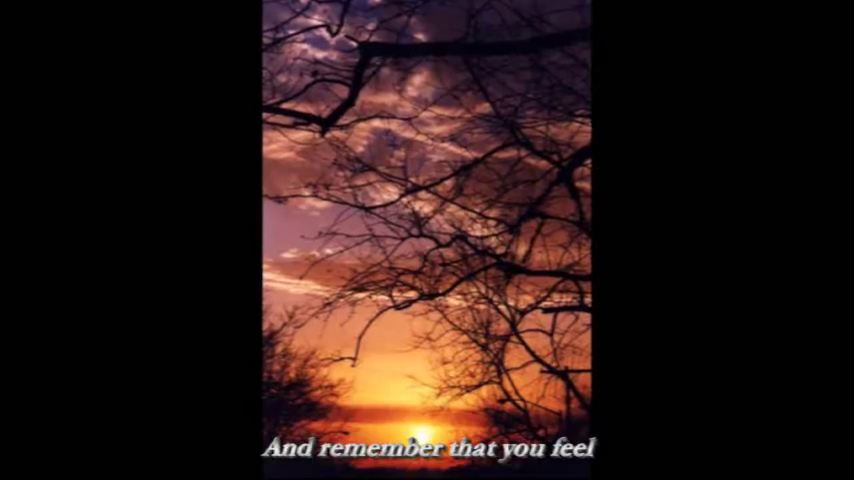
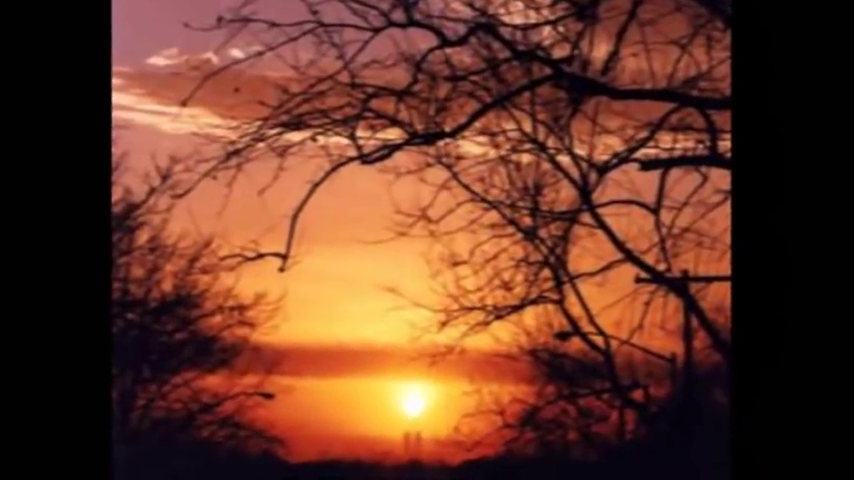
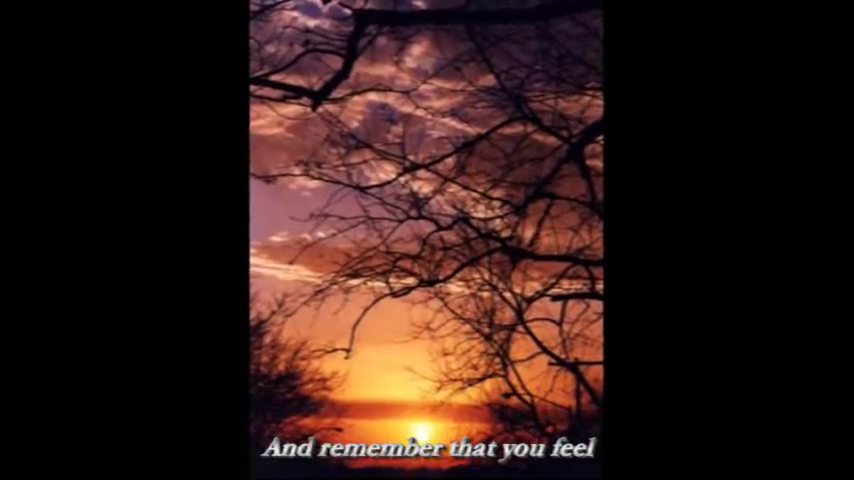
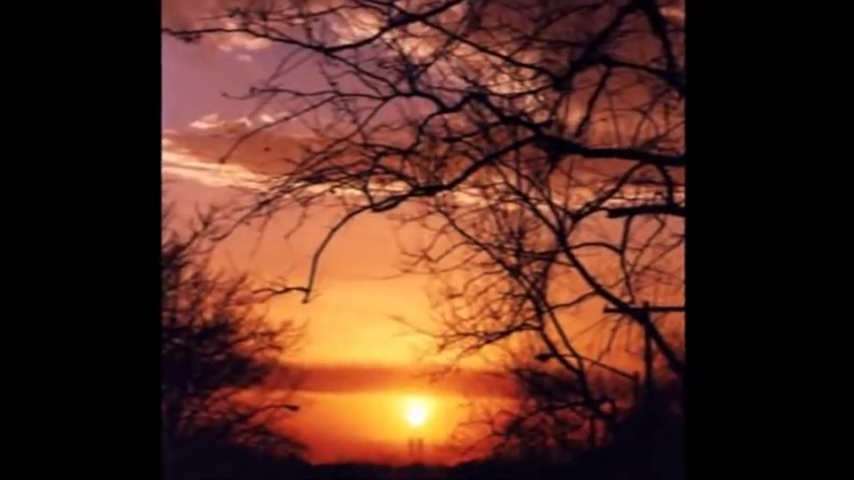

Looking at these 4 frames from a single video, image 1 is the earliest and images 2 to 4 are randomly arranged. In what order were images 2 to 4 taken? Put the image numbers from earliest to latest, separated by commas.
3, 4, 2
